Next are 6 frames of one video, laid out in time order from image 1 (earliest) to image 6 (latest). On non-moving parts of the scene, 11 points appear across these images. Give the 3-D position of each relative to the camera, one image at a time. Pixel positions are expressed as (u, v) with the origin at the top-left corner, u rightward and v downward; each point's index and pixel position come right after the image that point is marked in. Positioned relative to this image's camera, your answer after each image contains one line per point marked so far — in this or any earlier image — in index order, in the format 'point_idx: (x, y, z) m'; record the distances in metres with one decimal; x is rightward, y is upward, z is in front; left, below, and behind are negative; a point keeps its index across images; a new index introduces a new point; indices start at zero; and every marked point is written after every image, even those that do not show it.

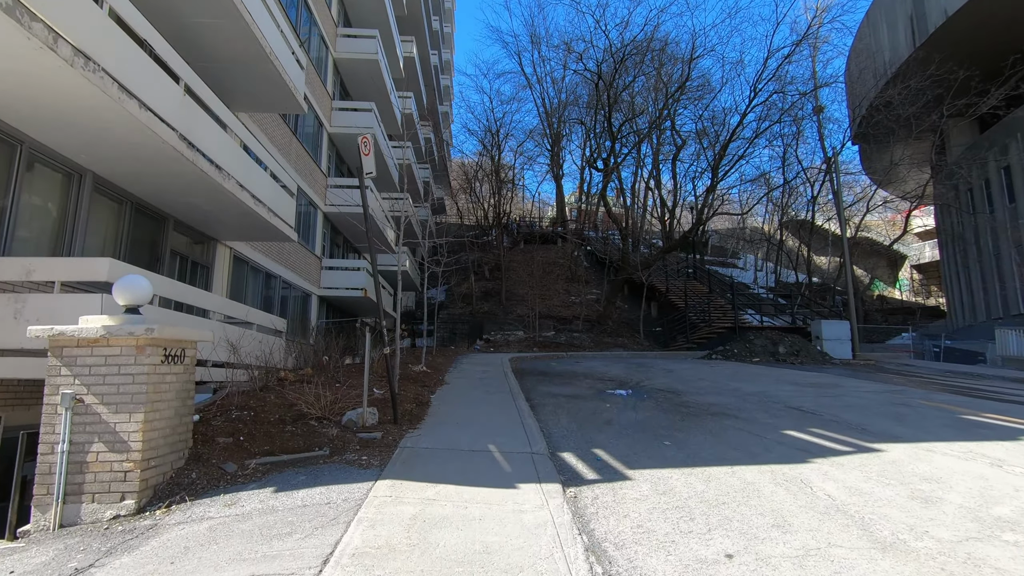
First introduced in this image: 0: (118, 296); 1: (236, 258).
0: (-3.3, -0.1, +4.5) m
1: (-5.9, +0.6, +11.5) m
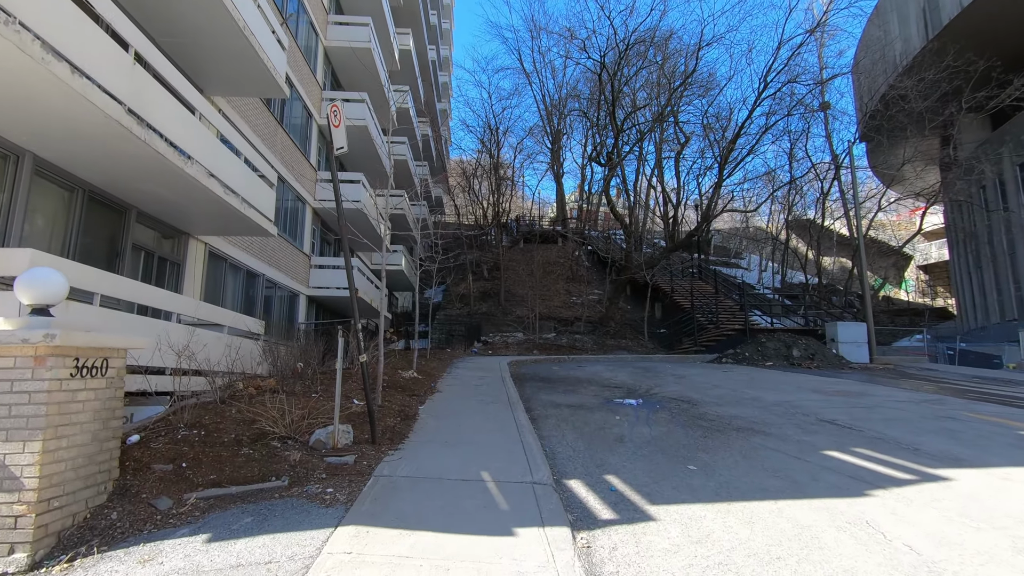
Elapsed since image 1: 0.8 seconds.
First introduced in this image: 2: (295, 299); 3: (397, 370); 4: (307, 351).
0: (-3.3, 0.0, +3.6) m
1: (-5.9, +0.6, +10.6) m
2: (-6.3, -0.3, +15.5) m
3: (-2.1, -1.5, +9.8) m
4: (-3.2, -1.0, +8.5) m
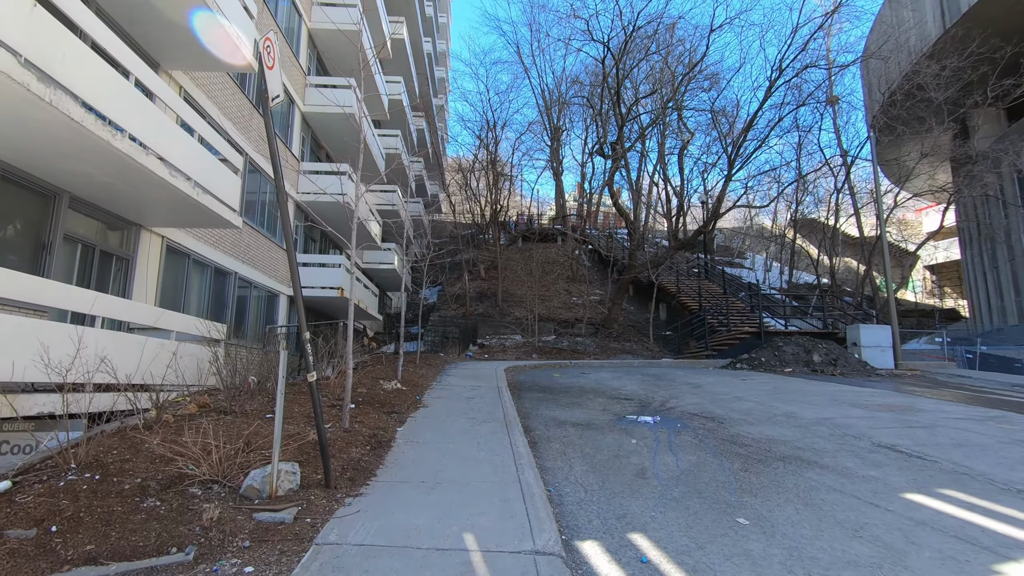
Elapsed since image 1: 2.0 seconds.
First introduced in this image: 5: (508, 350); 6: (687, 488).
0: (-3.3, 0.0, +2.4) m
1: (-6.0, +0.6, +9.5) m
2: (-6.4, -0.3, +14.3) m
3: (-2.2, -1.5, +8.6) m
4: (-3.3, -1.0, +7.3) m
5: (-0.1, -2.2, +19.2) m
6: (+1.5, -1.7, +4.5) m
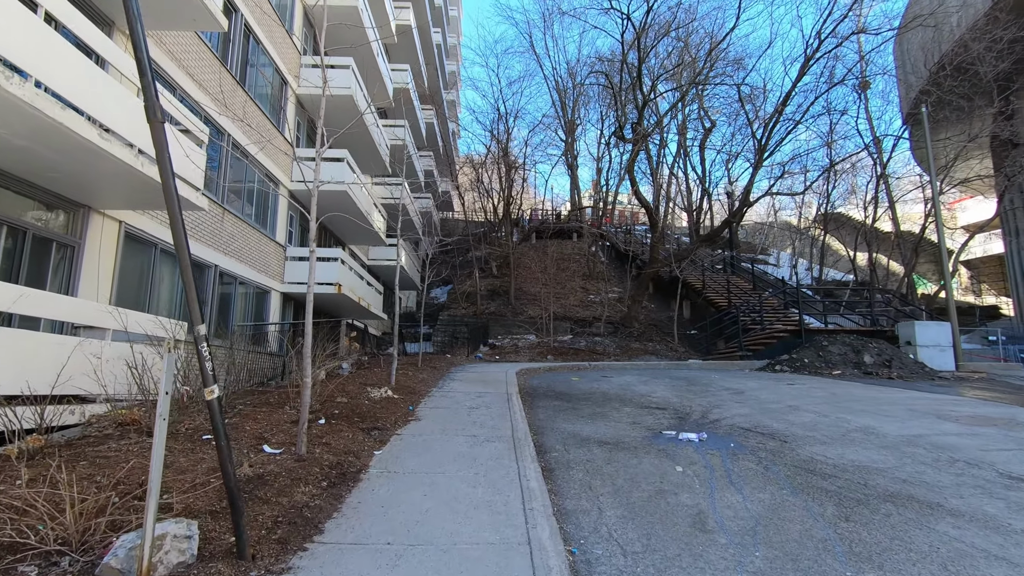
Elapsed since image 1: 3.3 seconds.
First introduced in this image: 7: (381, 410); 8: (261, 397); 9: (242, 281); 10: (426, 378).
0: (-3.4, +0.1, +1.2) m
1: (-5.8, +0.7, +8.3) m
2: (-6.1, -0.2, +13.2) m
3: (-2.0, -1.4, +7.4) m
4: (-3.2, -0.8, +6.0) m
5: (+0.3, -2.1, +17.8) m
6: (+1.5, -1.5, +3.1) m
7: (-1.5, -1.4, +6.4) m
8: (-3.1, -1.3, +6.6) m
9: (-6.0, +0.2, +11.9) m
10: (-1.6, -1.6, +9.8) m
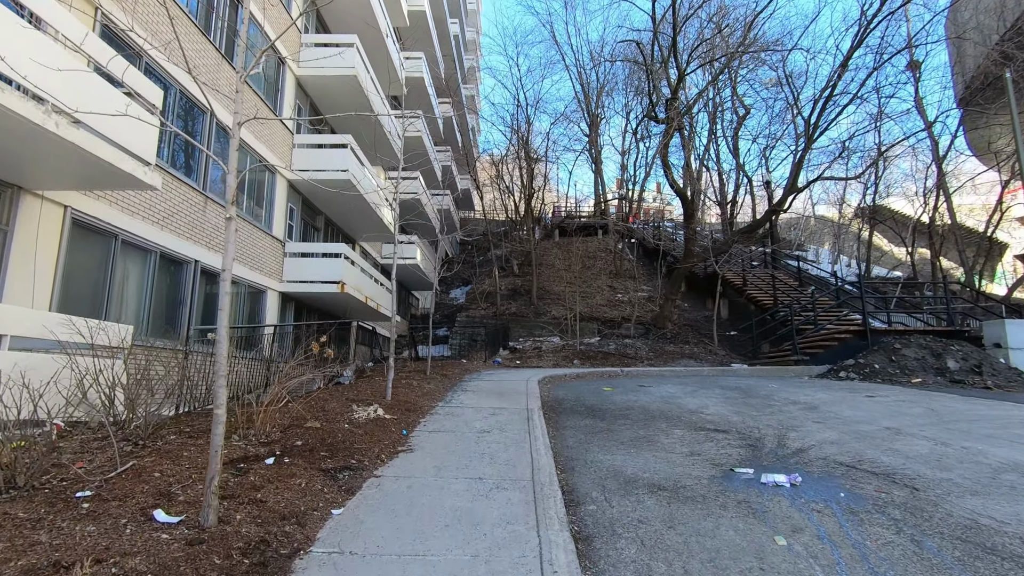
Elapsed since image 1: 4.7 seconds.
0: (-3.4, +0.2, -0.2) m
1: (-5.6, +0.8, +7.0) m
2: (-5.6, -0.2, +11.9) m
3: (-1.8, -1.3, +5.9) m
4: (-3.0, -0.8, +4.7) m
5: (+1.0, -2.0, +16.3) m
6: (+1.5, -1.4, +1.5) m
7: (-1.4, -1.4, +4.9) m
8: (-2.9, -1.3, +5.3) m
9: (-5.5, +0.2, +10.6) m
10: (-1.2, -1.6, +8.4) m
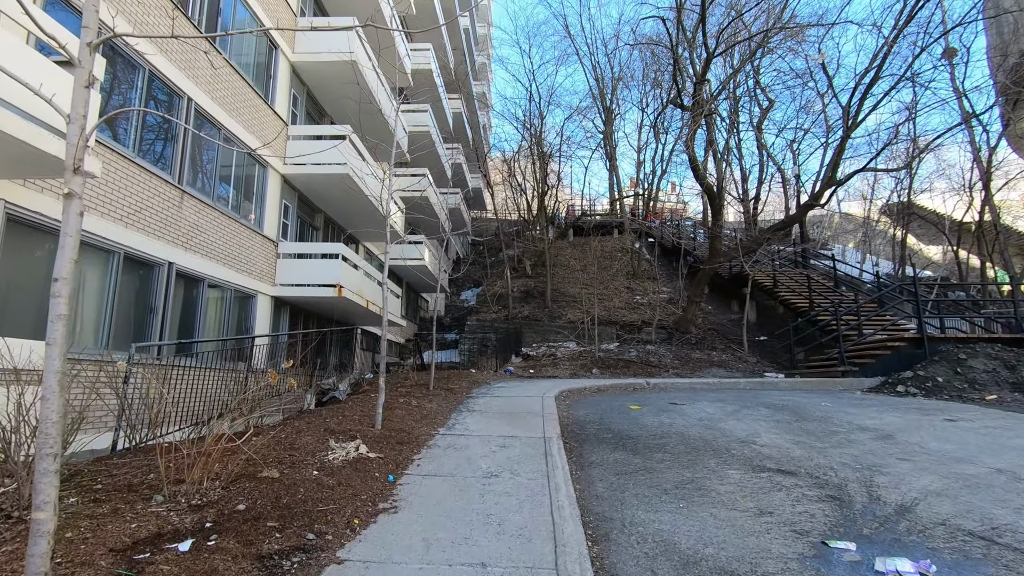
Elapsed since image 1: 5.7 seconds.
0: (-3.4, +0.1, -1.2) m
1: (-5.4, +0.7, +6.0) m
2: (-5.3, -0.3, +10.9) m
3: (-1.7, -1.4, +4.8) m
4: (-2.9, -0.9, +3.6) m
5: (+1.4, -2.1, +15.1) m
6: (+1.6, -1.5, +0.3) m
7: (-1.3, -1.4, +3.8) m
8: (-2.8, -1.3, +4.2) m
9: (-5.3, +0.1, +9.6) m
10: (-1.1, -1.6, +7.2) m
